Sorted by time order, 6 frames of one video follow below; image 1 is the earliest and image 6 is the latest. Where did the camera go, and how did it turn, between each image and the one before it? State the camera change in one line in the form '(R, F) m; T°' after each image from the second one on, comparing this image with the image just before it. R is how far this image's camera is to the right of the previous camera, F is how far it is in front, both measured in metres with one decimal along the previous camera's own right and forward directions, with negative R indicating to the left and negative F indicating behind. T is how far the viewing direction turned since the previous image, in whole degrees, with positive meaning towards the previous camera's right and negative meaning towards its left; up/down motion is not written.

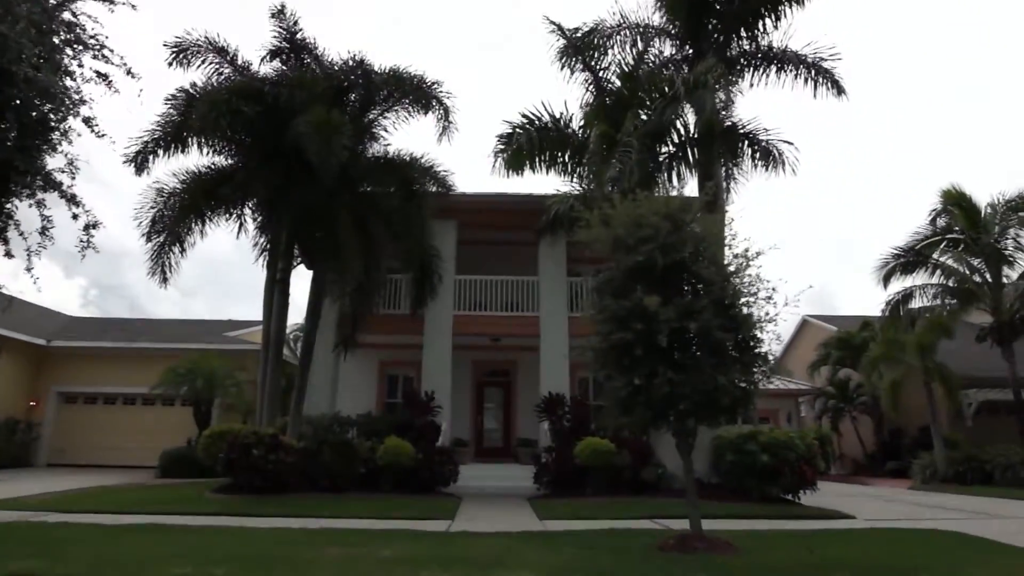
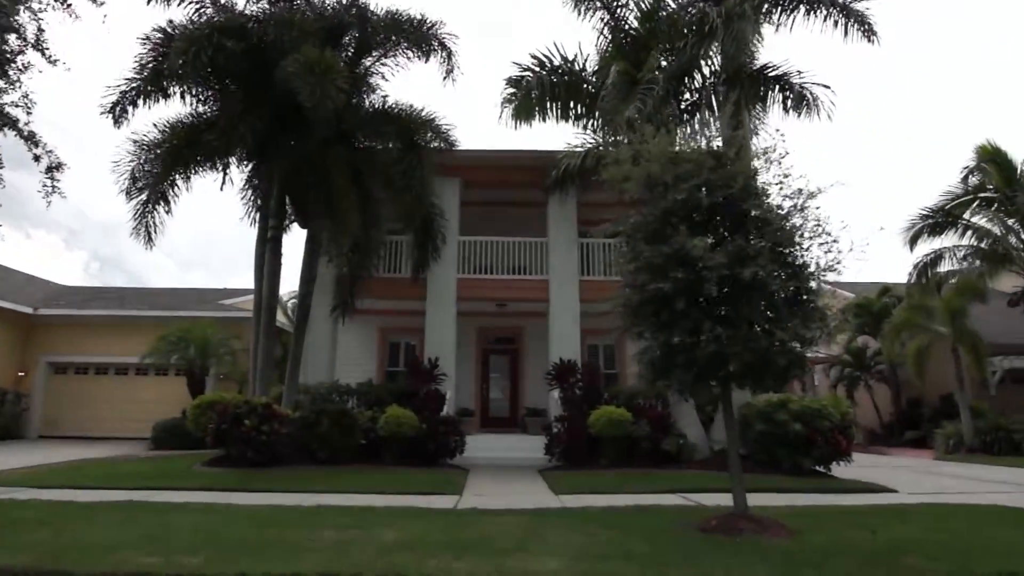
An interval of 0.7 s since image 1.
(-0.2, +1.0) m; 0°
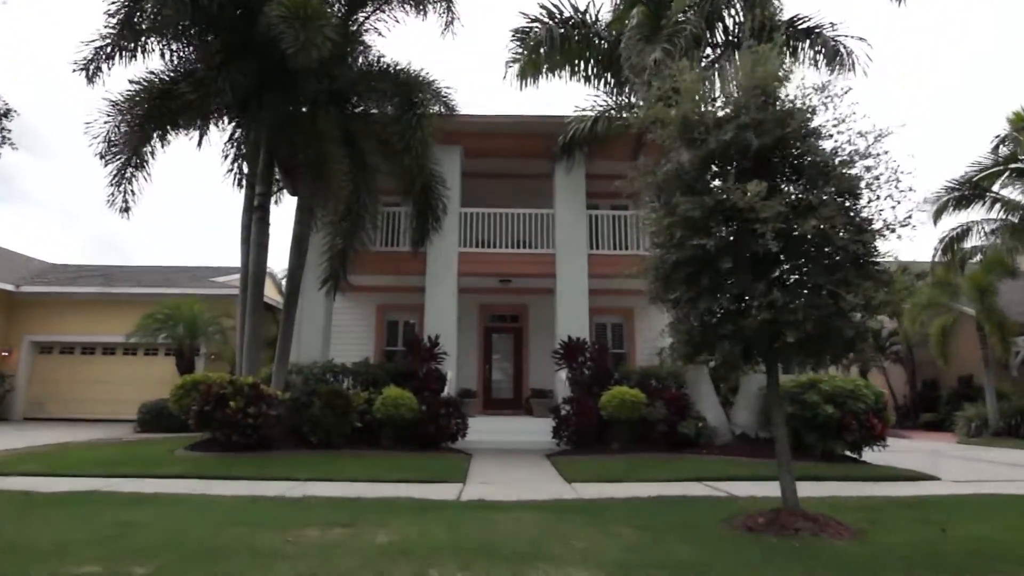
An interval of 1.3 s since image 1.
(-0.1, +0.9) m; 0°
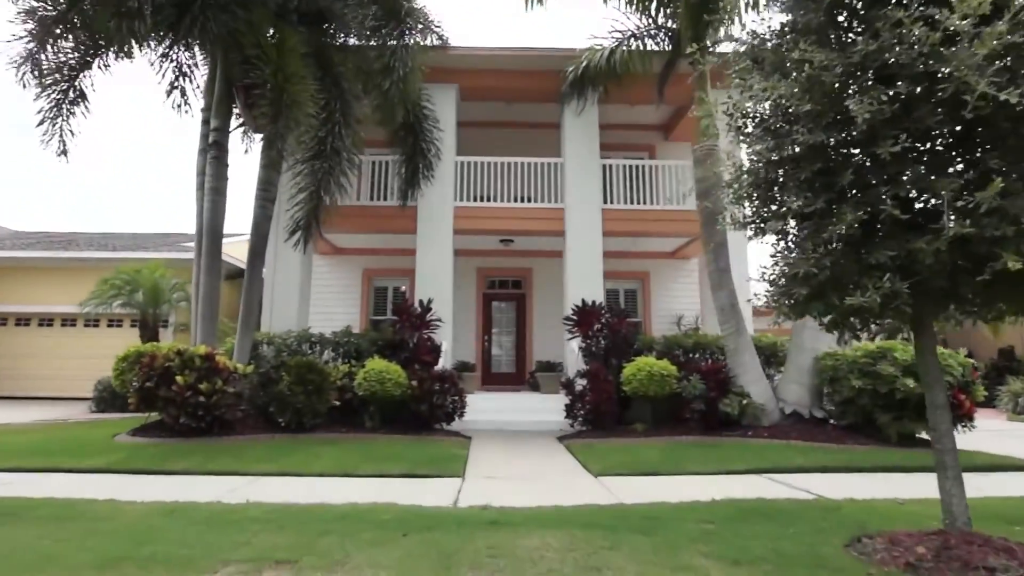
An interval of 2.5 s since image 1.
(-0.2, +1.9) m; 0°
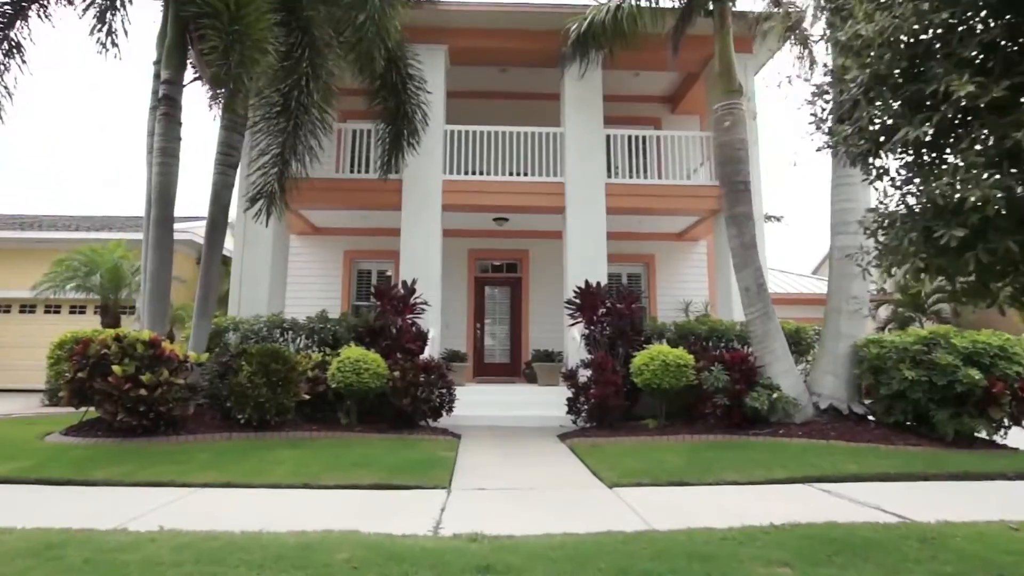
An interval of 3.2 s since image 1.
(0.0, +1.2) m; +1°
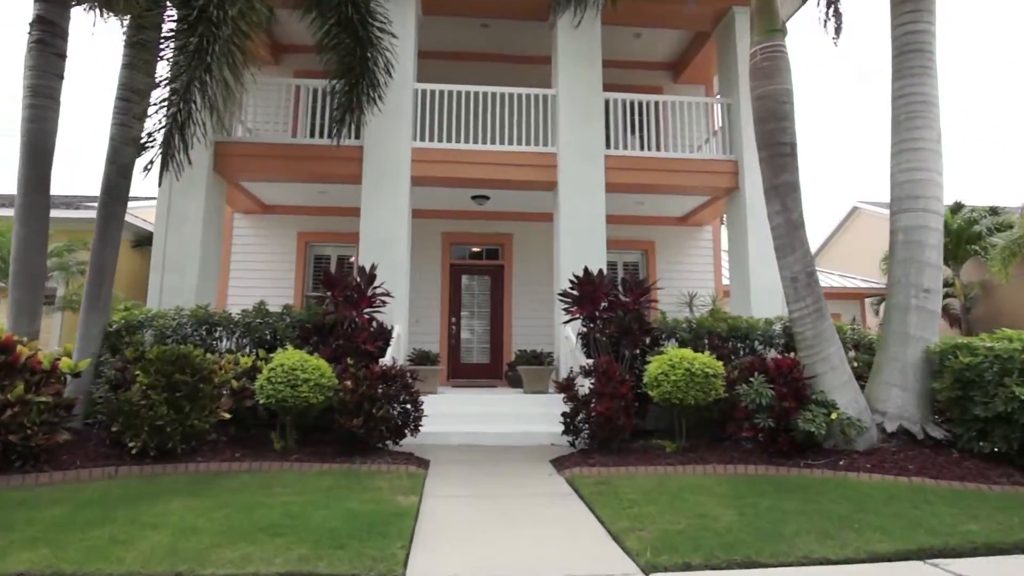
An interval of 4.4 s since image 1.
(-0.1, +1.9) m; +2°
